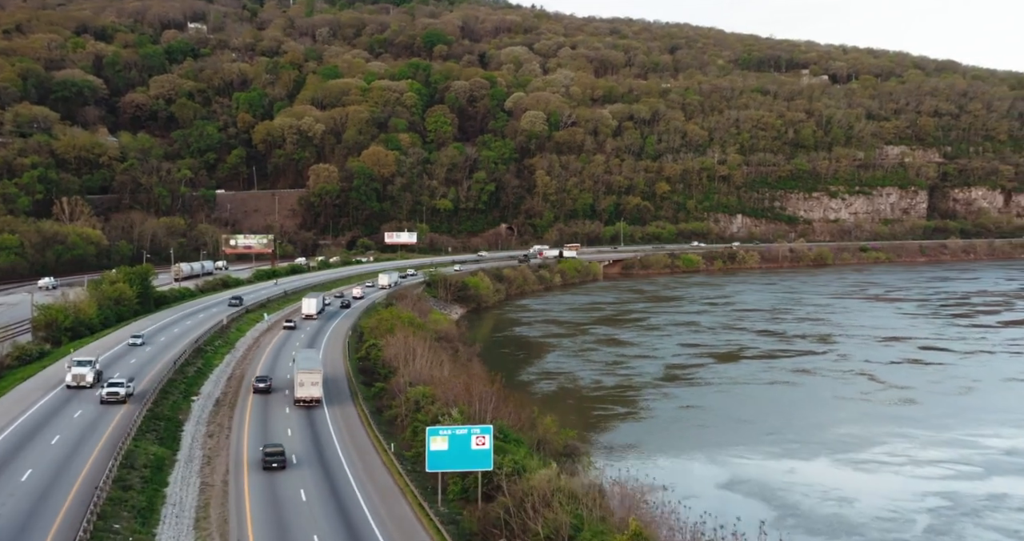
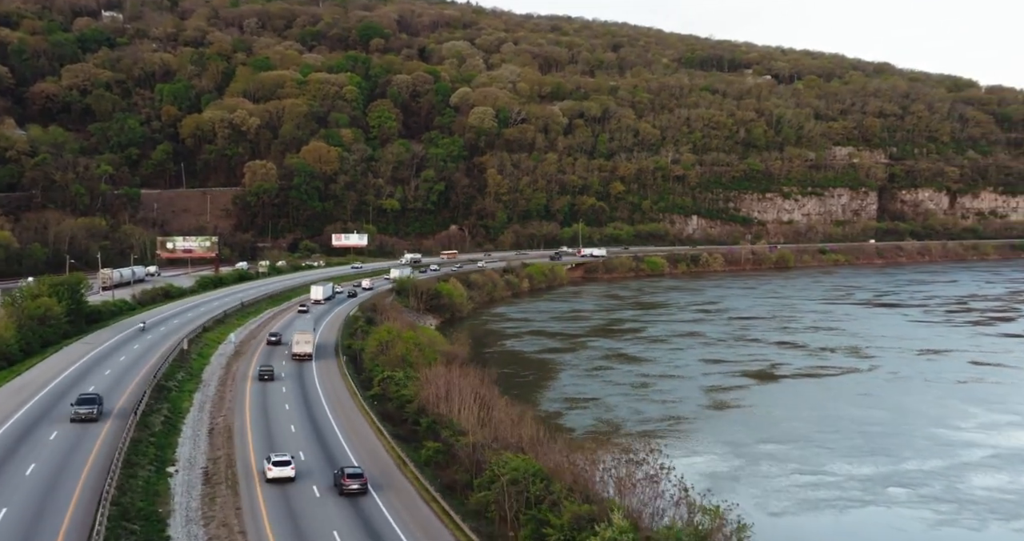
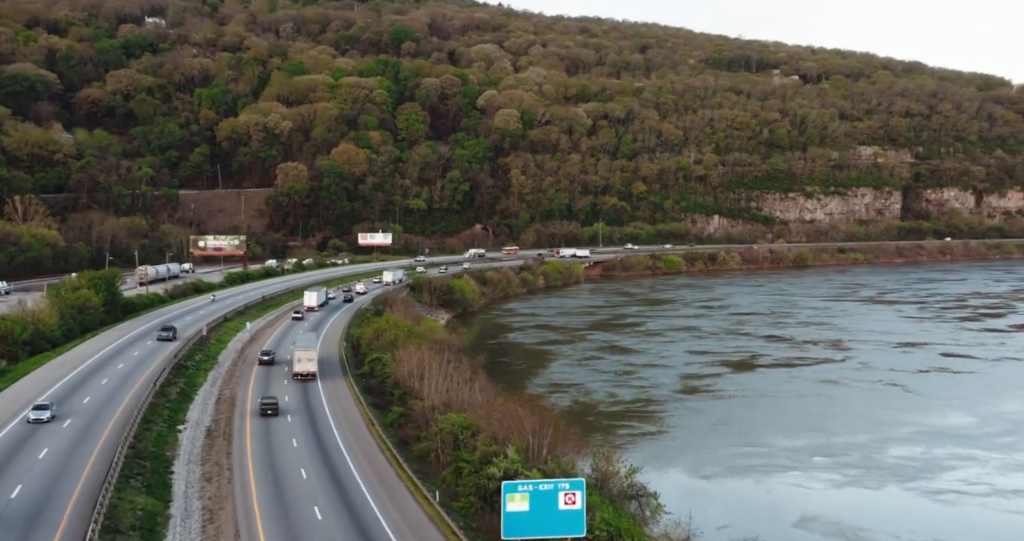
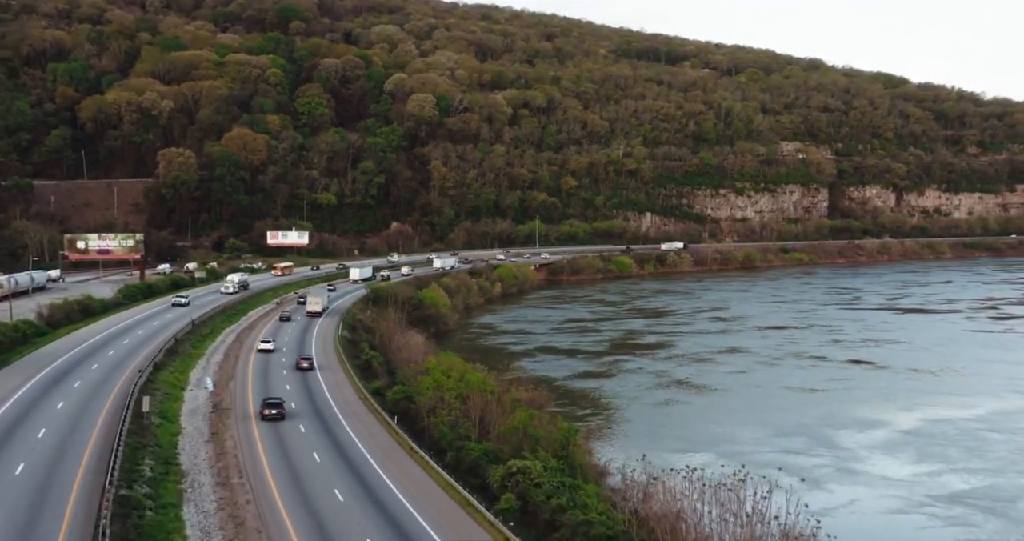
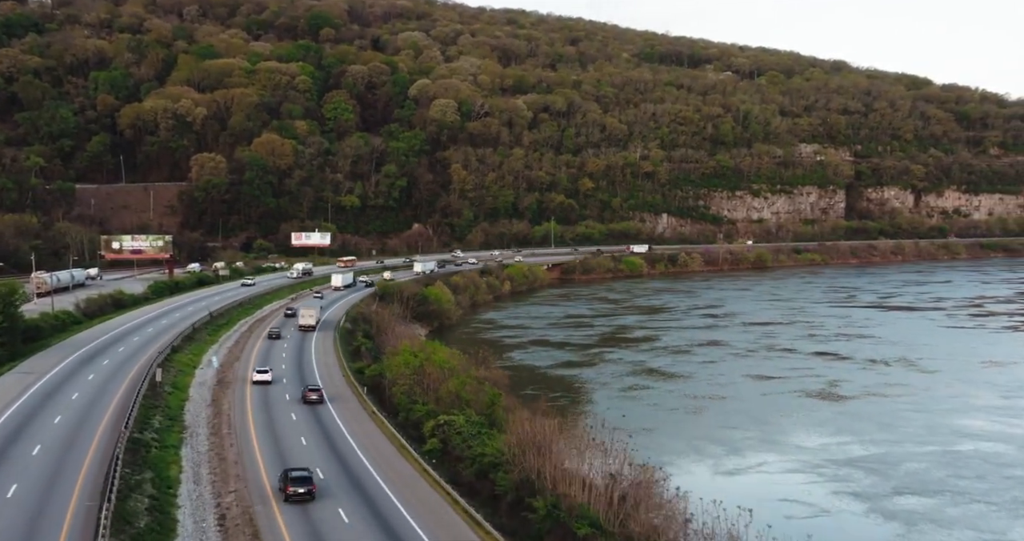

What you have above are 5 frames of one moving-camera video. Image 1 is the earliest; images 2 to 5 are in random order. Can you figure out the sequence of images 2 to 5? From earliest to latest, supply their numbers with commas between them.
3, 2, 5, 4
